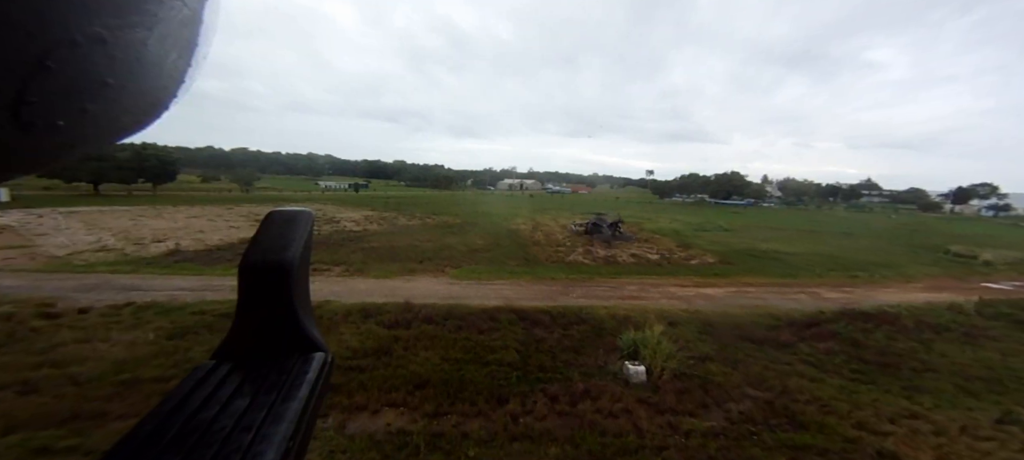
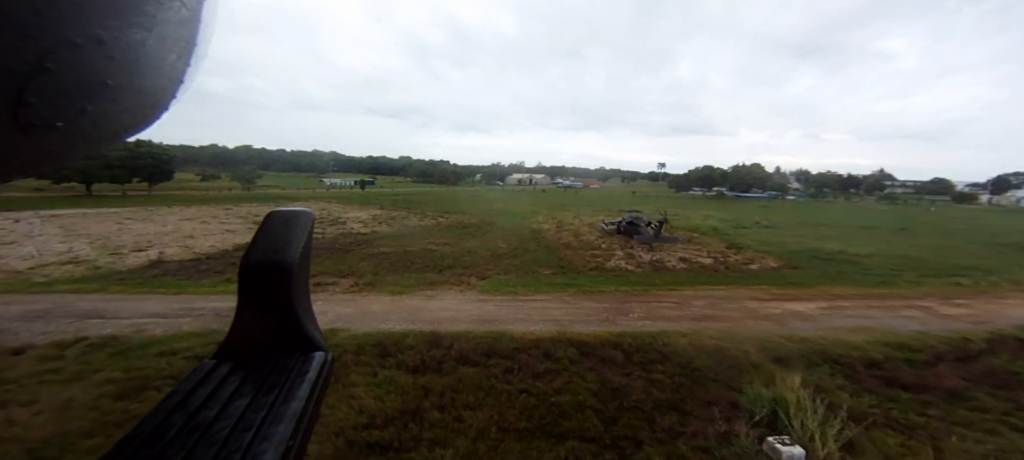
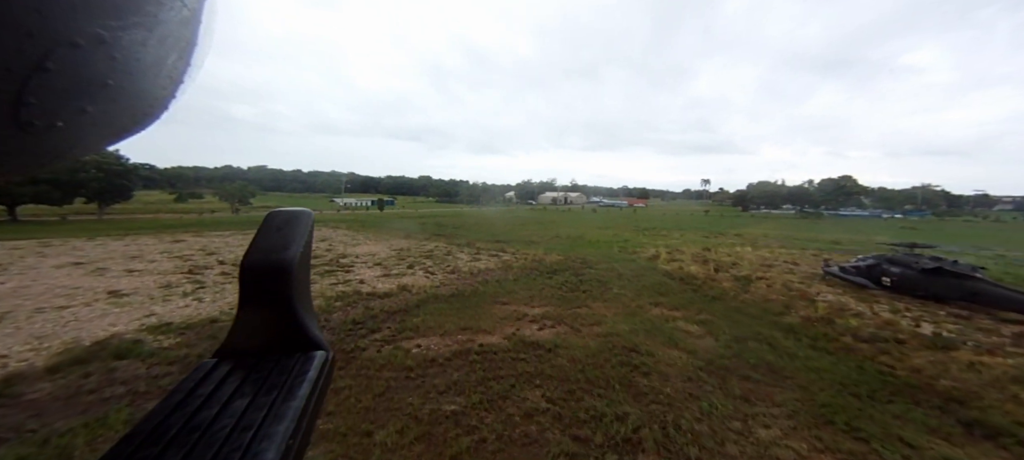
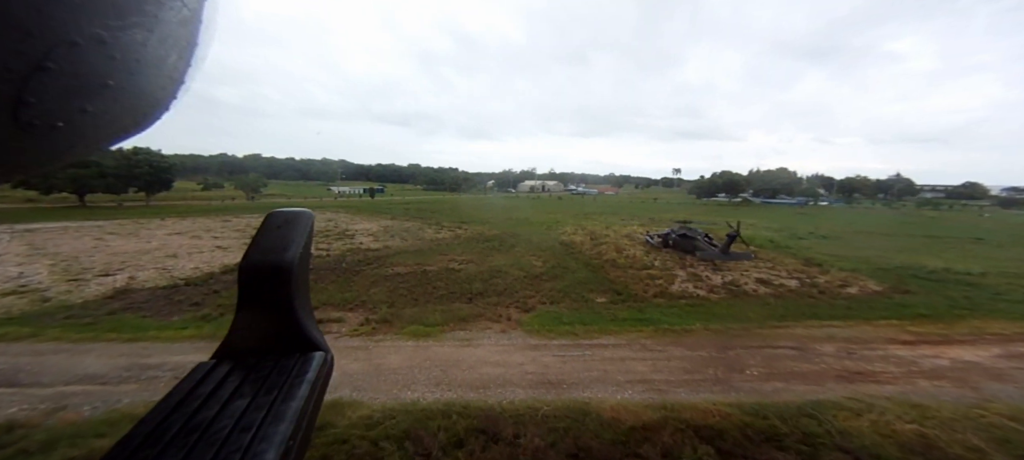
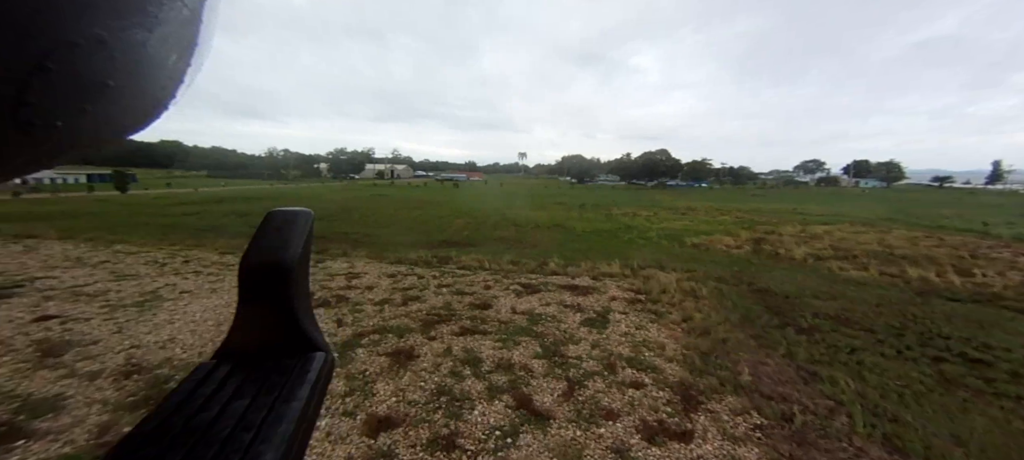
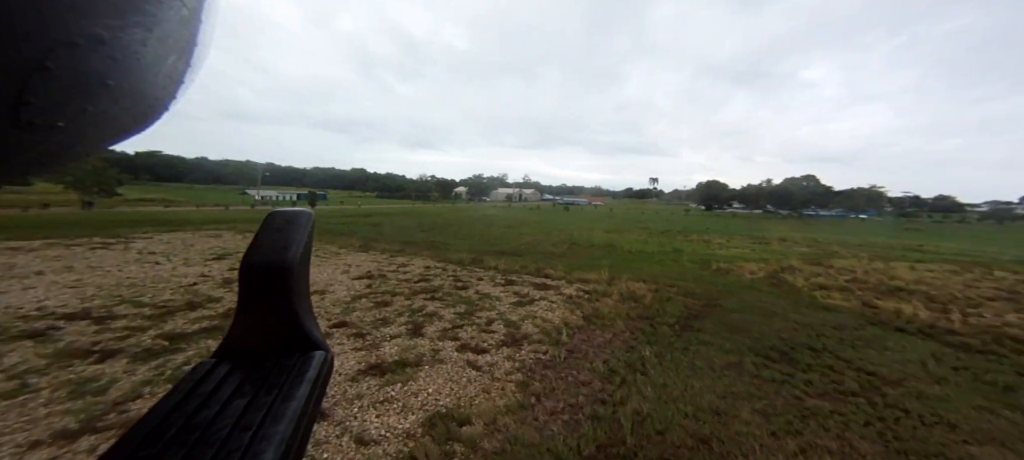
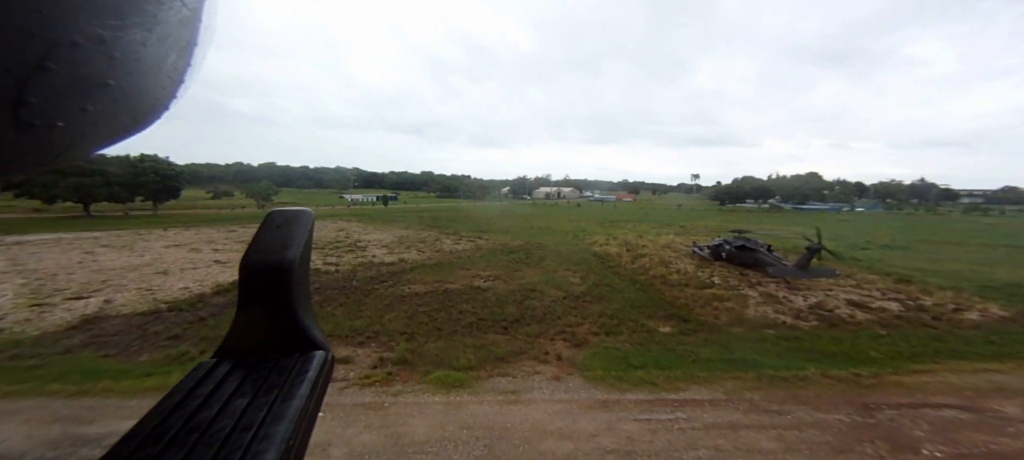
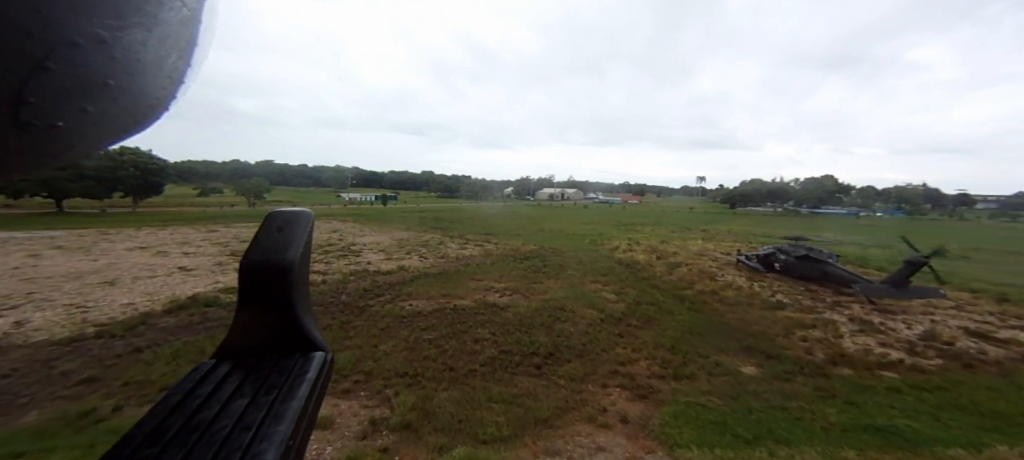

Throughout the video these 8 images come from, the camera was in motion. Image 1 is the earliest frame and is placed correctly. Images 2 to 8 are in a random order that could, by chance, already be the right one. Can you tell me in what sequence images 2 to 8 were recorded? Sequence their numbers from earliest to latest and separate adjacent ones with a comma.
2, 4, 7, 8, 3, 6, 5
